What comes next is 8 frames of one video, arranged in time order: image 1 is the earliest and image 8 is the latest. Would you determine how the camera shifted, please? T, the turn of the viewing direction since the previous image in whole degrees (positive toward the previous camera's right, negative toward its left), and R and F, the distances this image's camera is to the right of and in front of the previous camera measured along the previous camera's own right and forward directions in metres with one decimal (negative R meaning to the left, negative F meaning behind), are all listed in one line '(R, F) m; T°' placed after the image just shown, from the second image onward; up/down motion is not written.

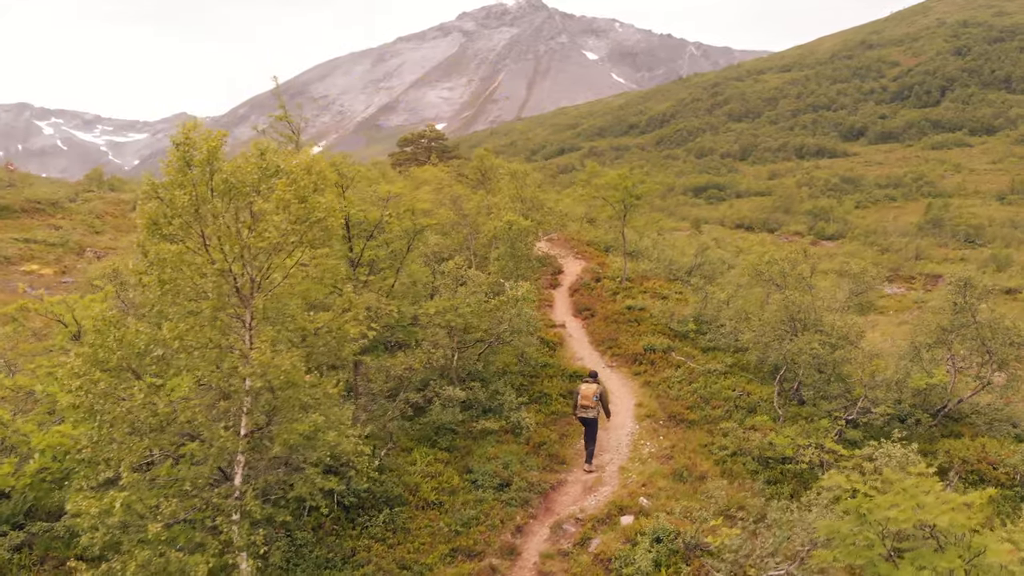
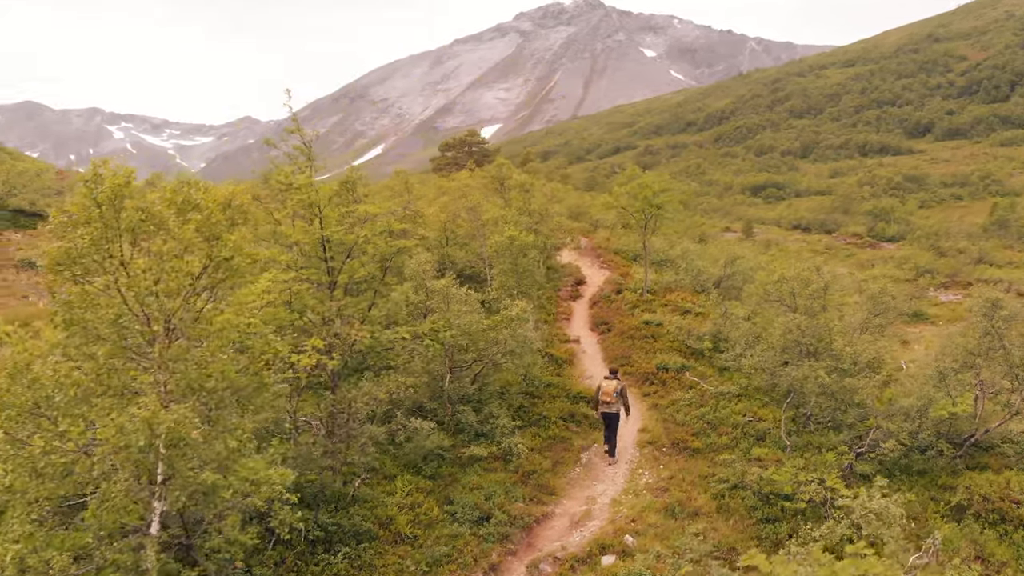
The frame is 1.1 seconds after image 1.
(+1.3, +0.7) m; -4°
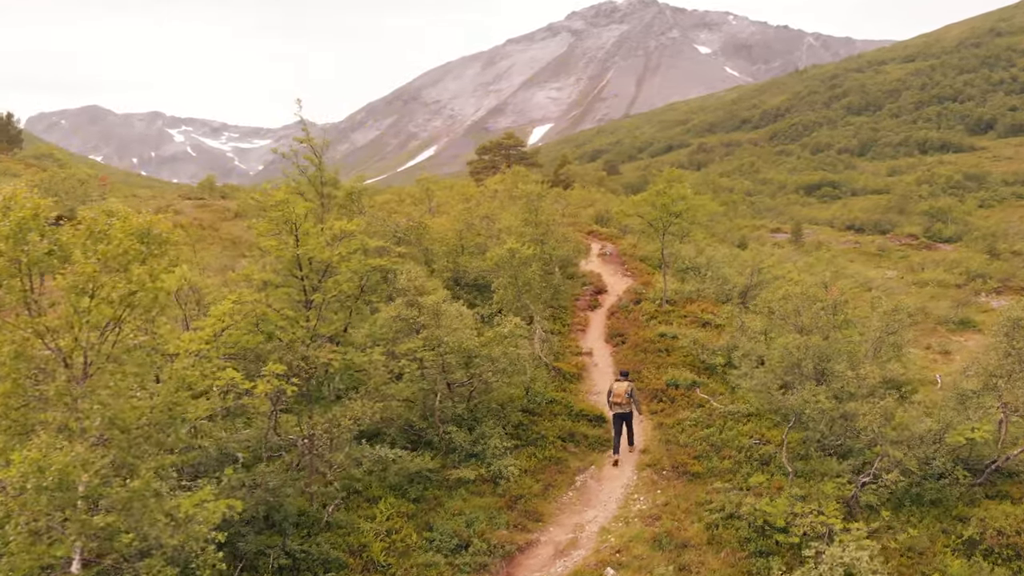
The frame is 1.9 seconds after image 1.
(+1.1, +0.6) m; -4°
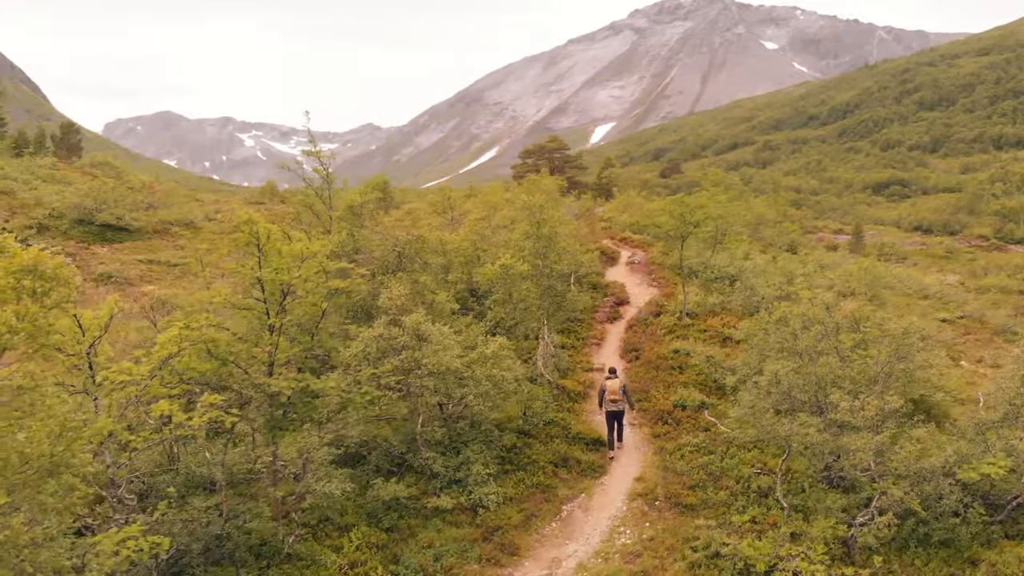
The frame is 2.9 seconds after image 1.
(+1.4, +0.7) m; -4°
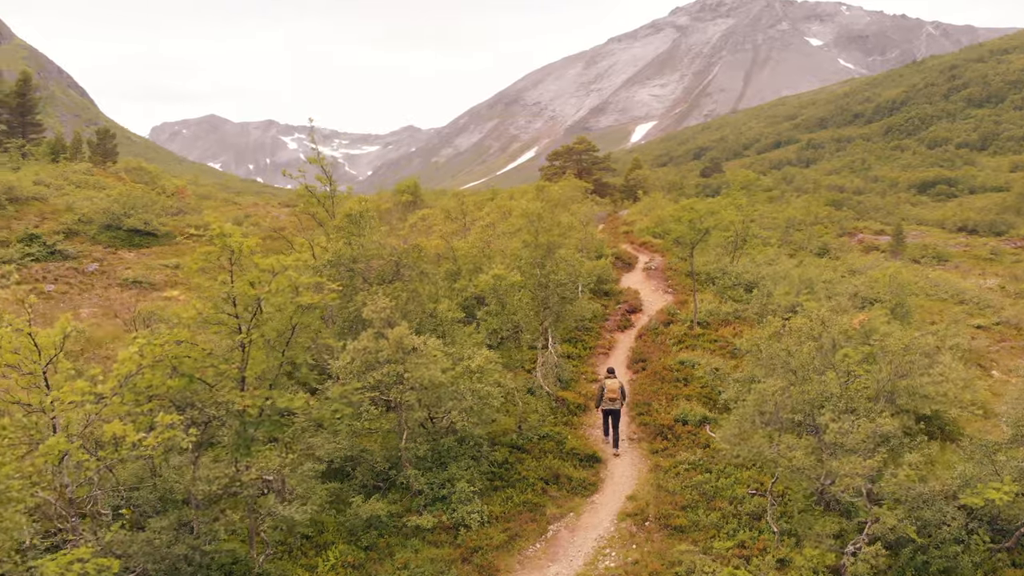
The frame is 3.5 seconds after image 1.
(+1.0, +0.5) m; -3°
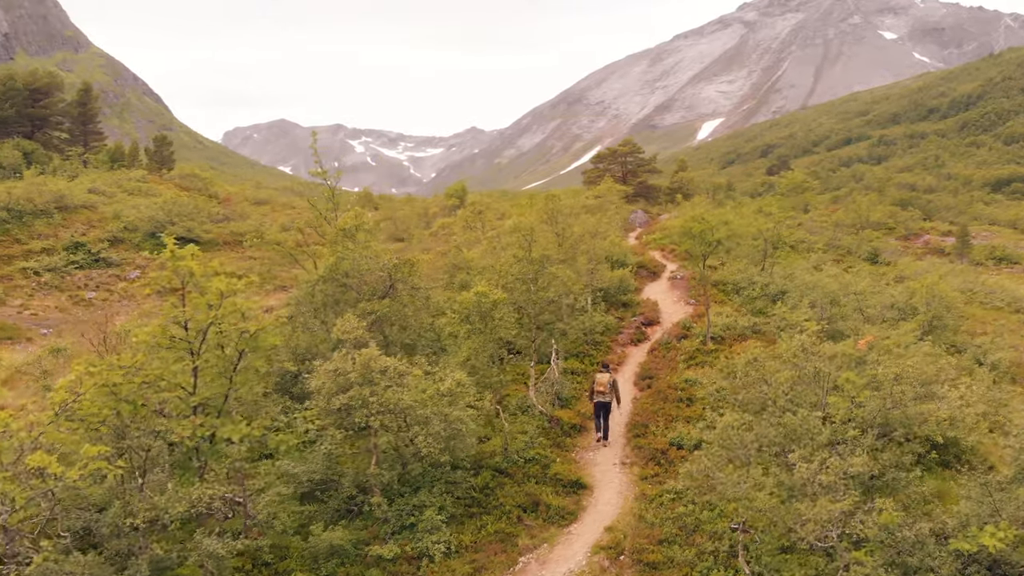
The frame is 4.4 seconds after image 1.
(+1.6, +0.7) m; -4°
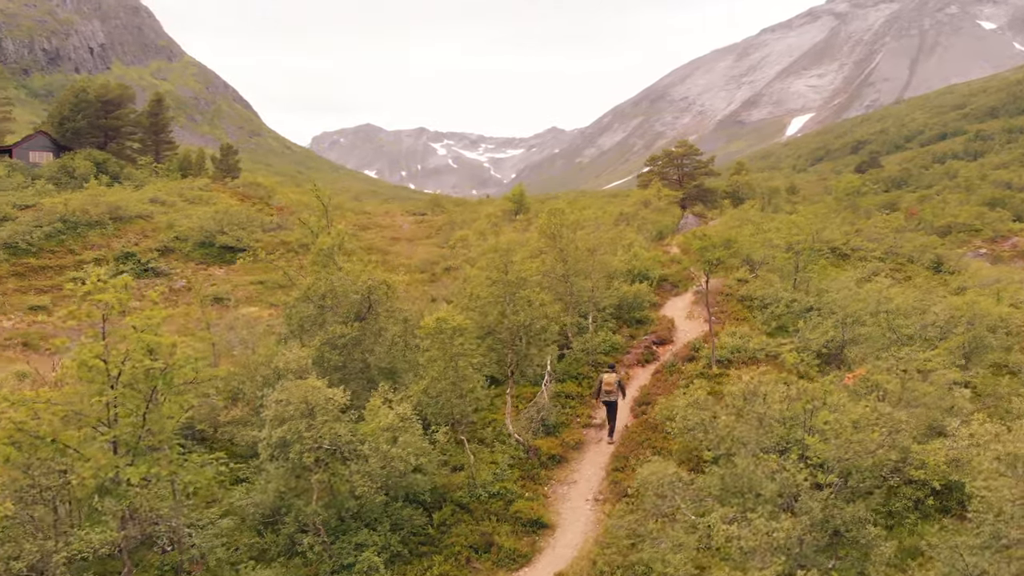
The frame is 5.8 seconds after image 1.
(+2.2, +1.0) m; -6°
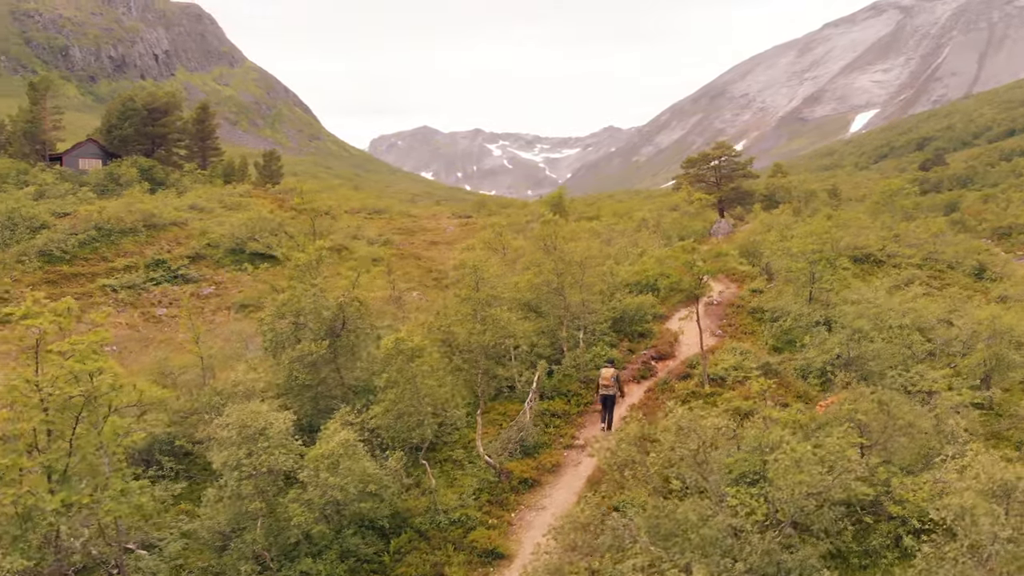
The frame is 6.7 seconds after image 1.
(+1.7, +0.6) m; -4°
